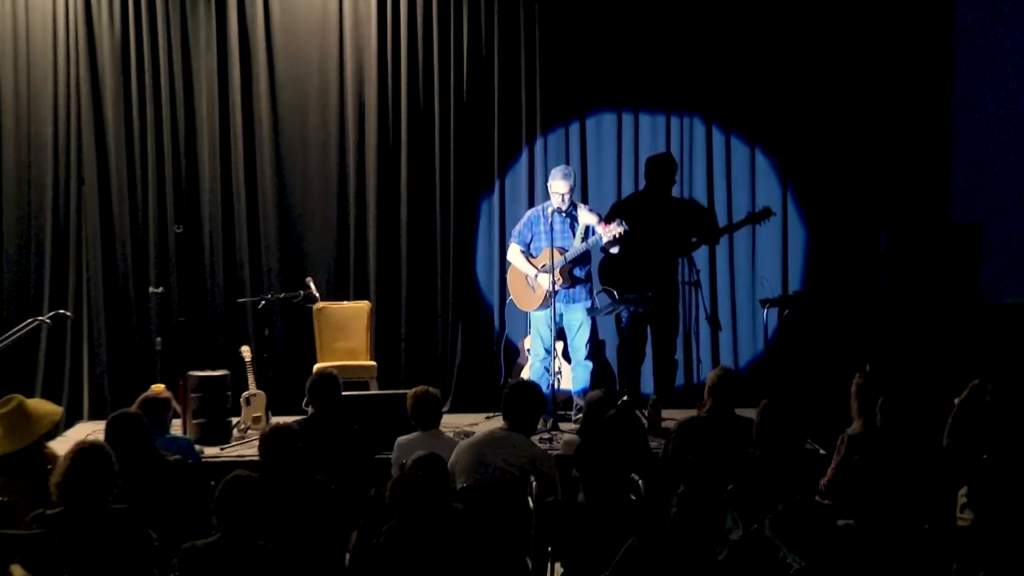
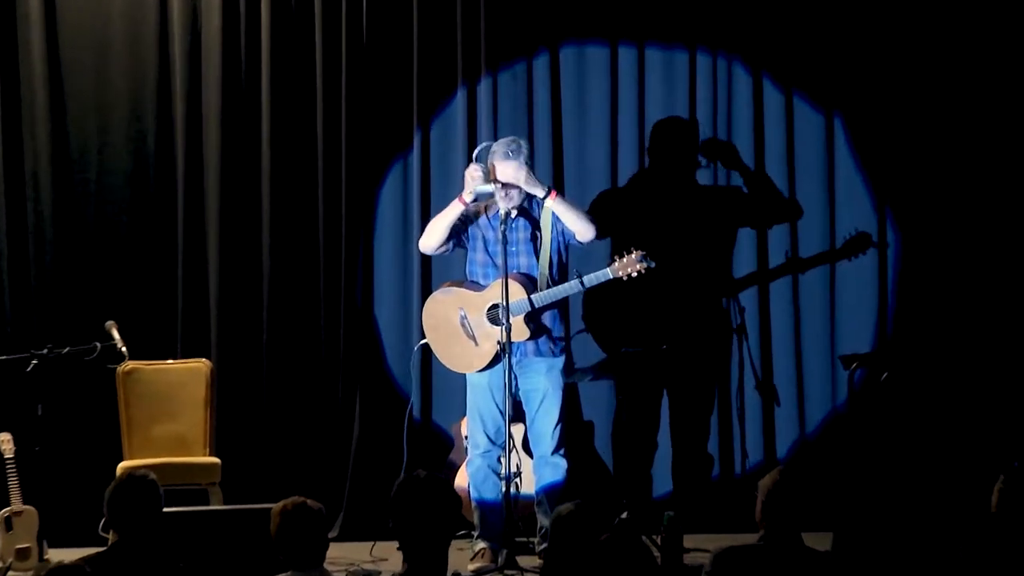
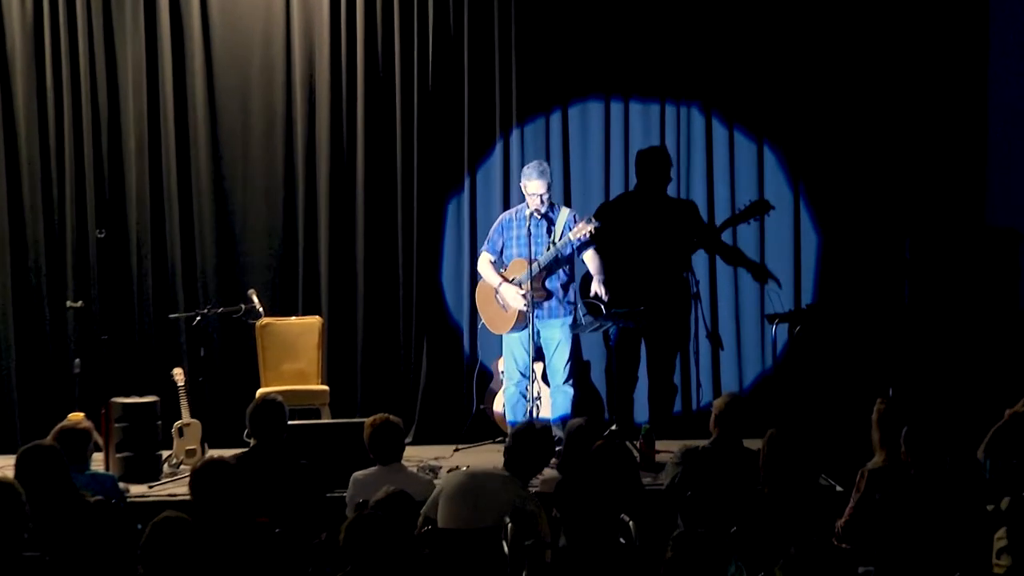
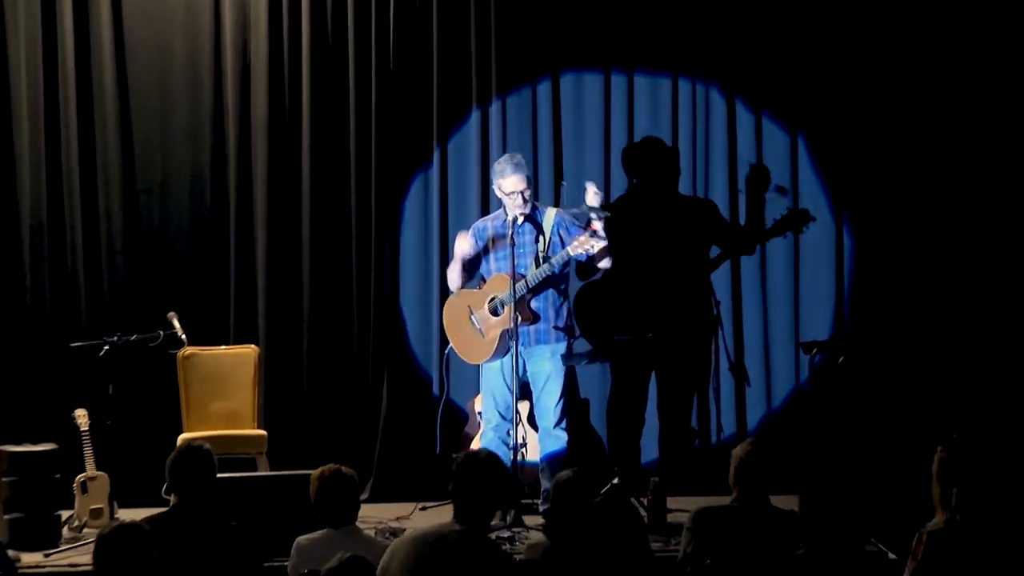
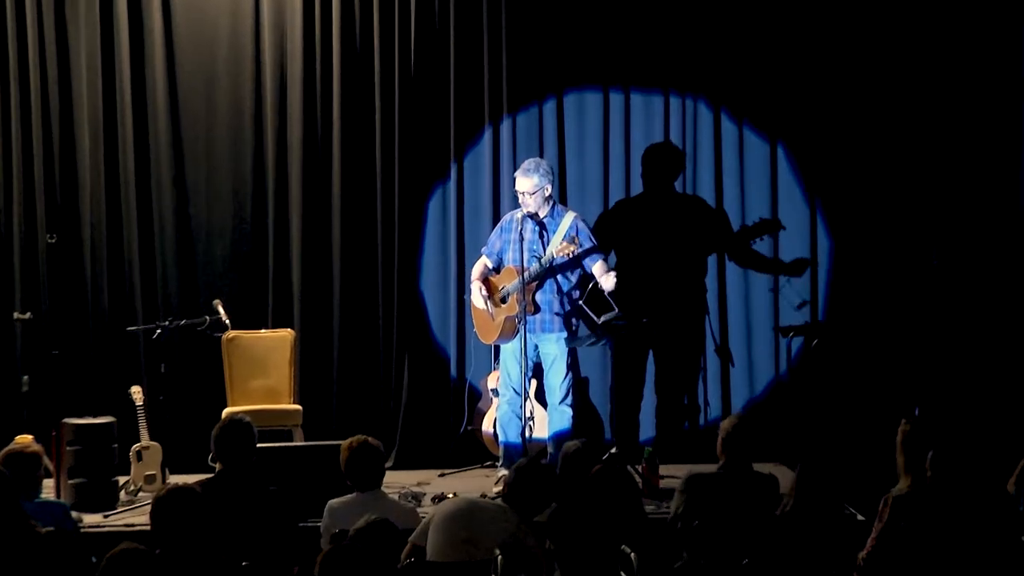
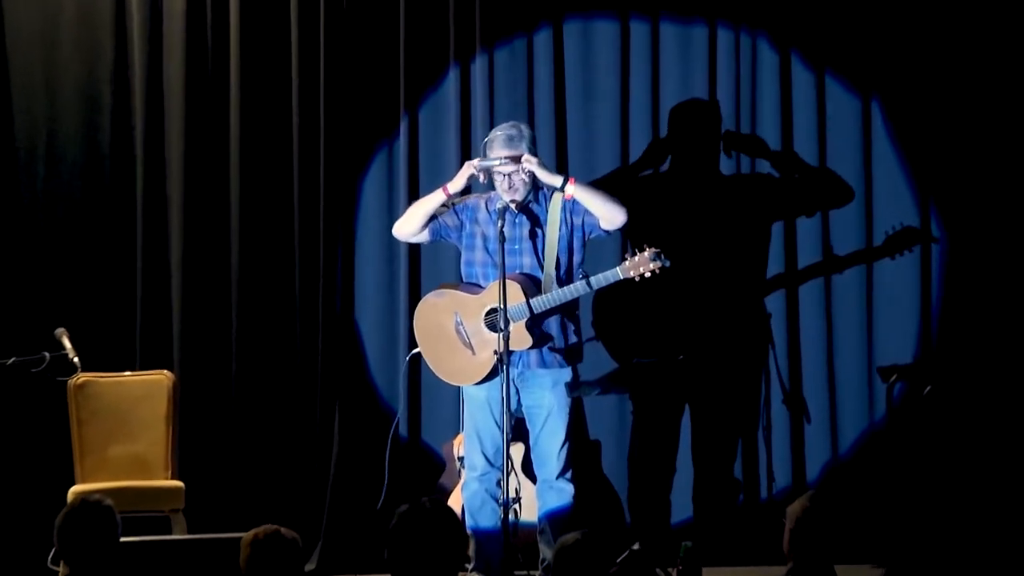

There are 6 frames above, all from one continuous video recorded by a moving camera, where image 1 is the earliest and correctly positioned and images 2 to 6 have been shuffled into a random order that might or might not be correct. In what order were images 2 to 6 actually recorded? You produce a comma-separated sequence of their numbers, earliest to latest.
3, 5, 4, 2, 6
